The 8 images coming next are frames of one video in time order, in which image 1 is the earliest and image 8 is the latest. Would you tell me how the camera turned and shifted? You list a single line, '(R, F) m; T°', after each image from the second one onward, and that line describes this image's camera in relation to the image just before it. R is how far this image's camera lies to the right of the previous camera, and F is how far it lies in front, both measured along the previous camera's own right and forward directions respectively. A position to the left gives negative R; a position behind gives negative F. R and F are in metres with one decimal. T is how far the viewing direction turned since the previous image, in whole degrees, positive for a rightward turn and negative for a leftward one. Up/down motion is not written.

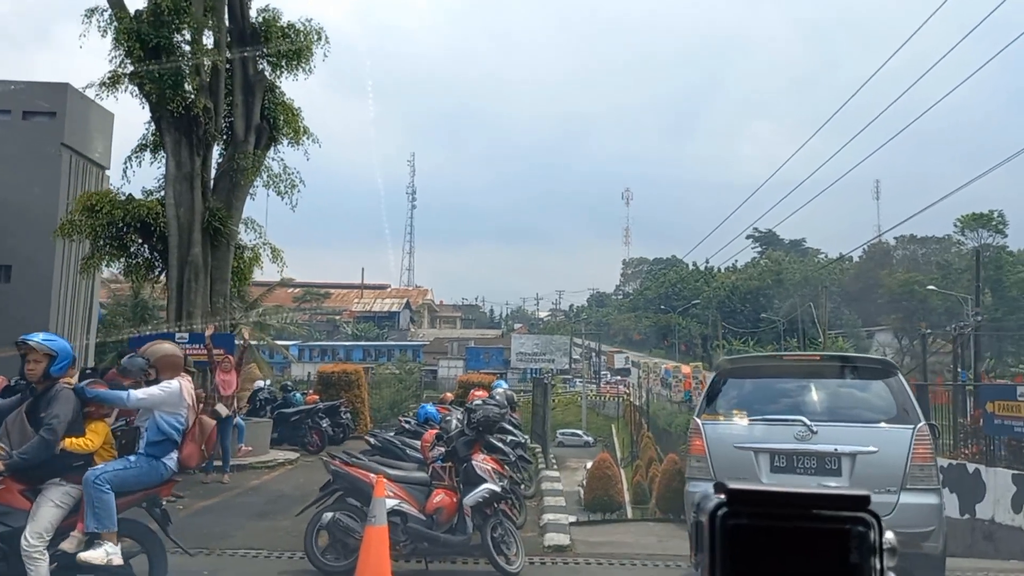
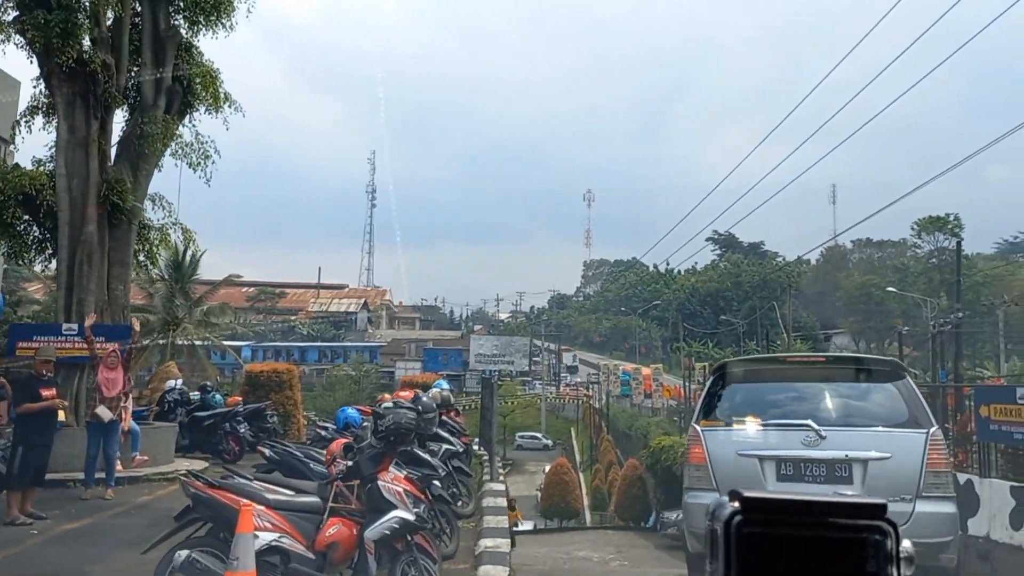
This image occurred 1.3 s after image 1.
(+0.1, +0.5) m; +3°
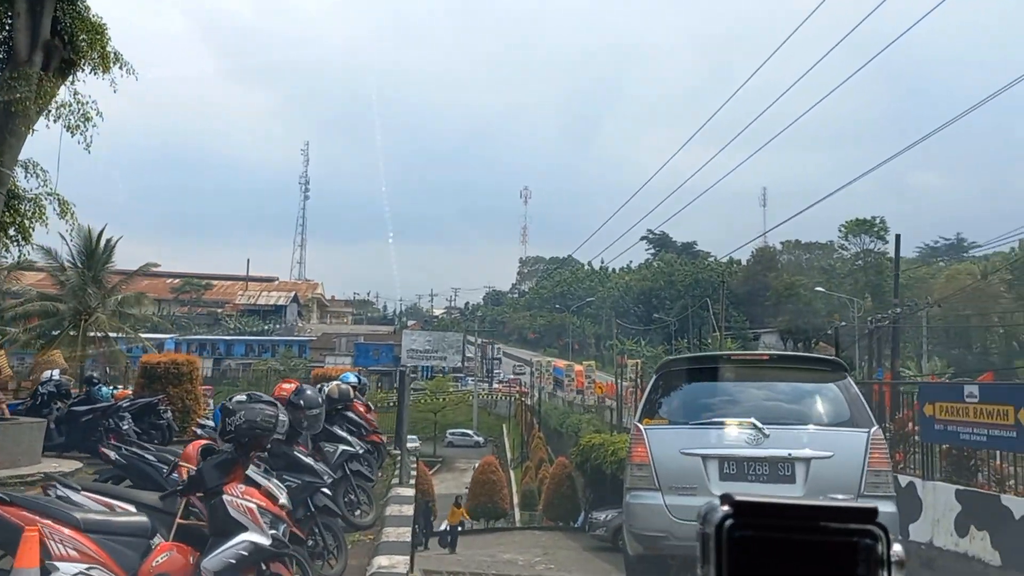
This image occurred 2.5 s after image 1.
(+0.1, +0.3) m; +4°
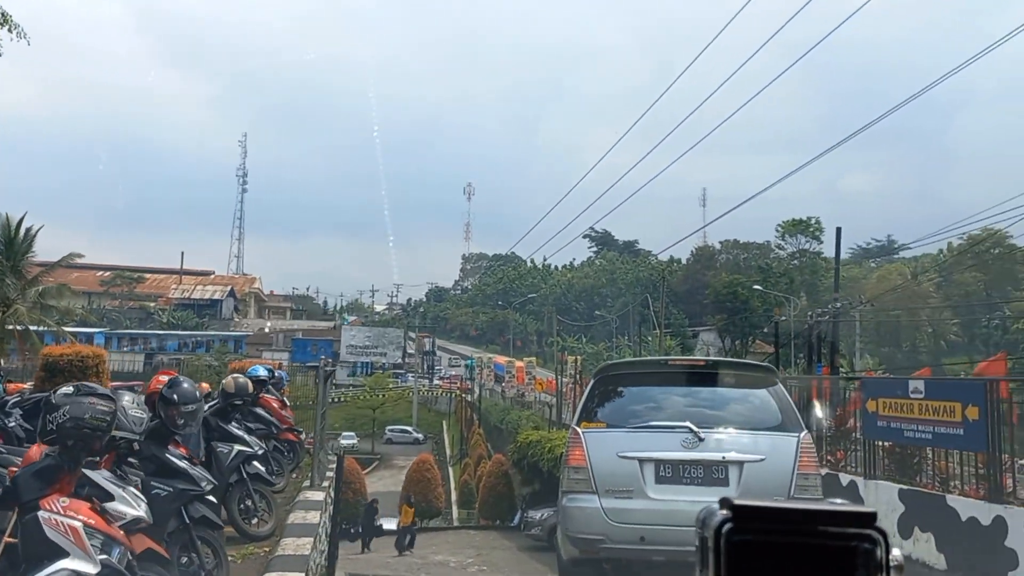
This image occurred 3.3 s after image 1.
(+0.1, +0.2) m; +4°
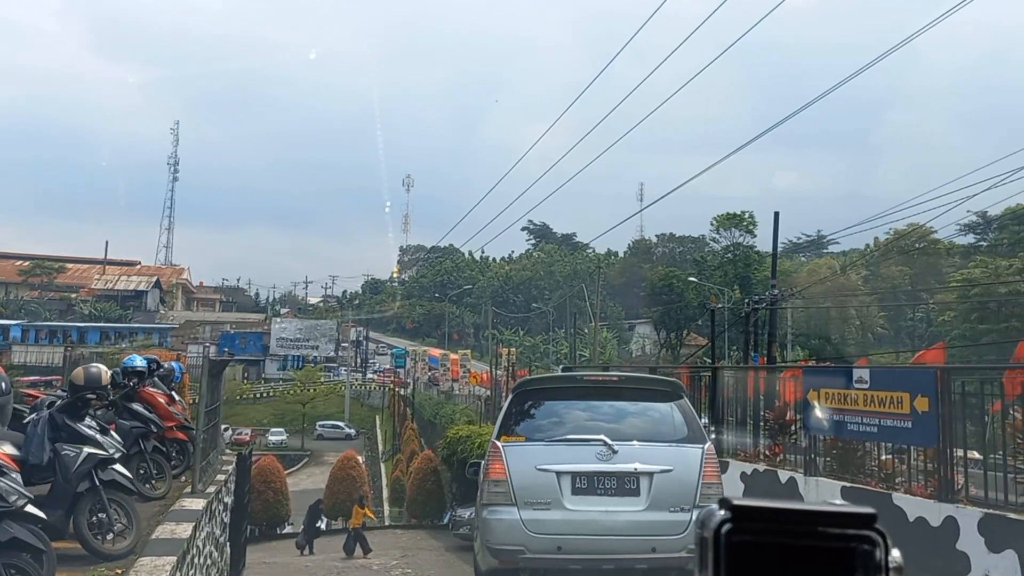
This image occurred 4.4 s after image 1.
(+0.1, +0.3) m; +4°
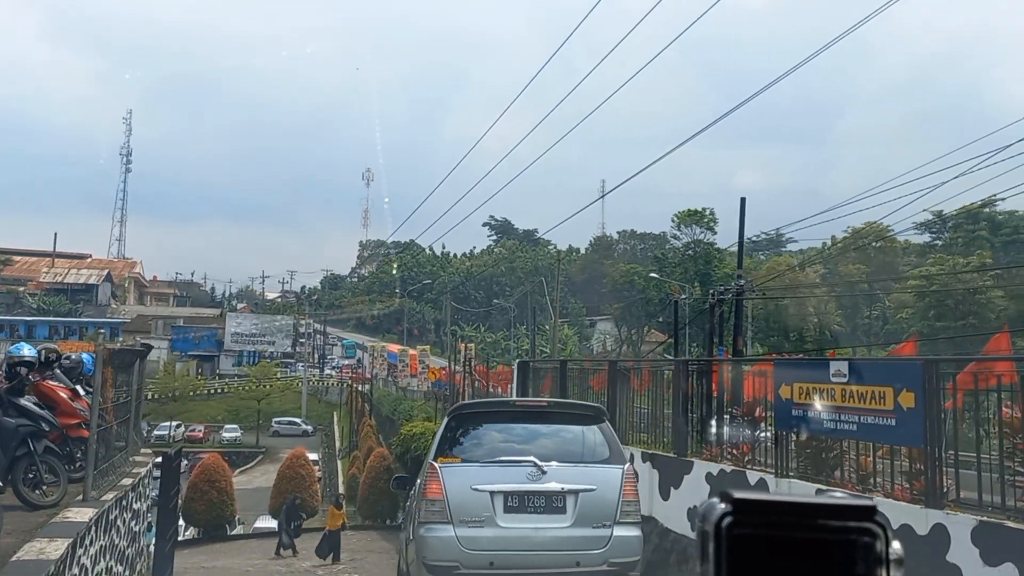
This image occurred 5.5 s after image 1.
(0.0, +0.3) m; +3°
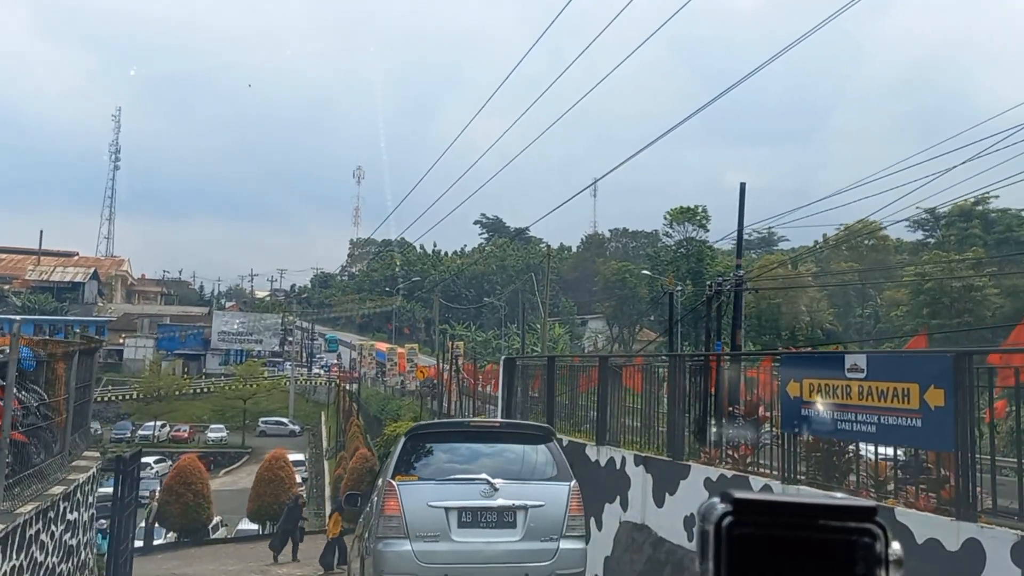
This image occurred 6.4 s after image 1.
(0.0, +0.2) m; +1°
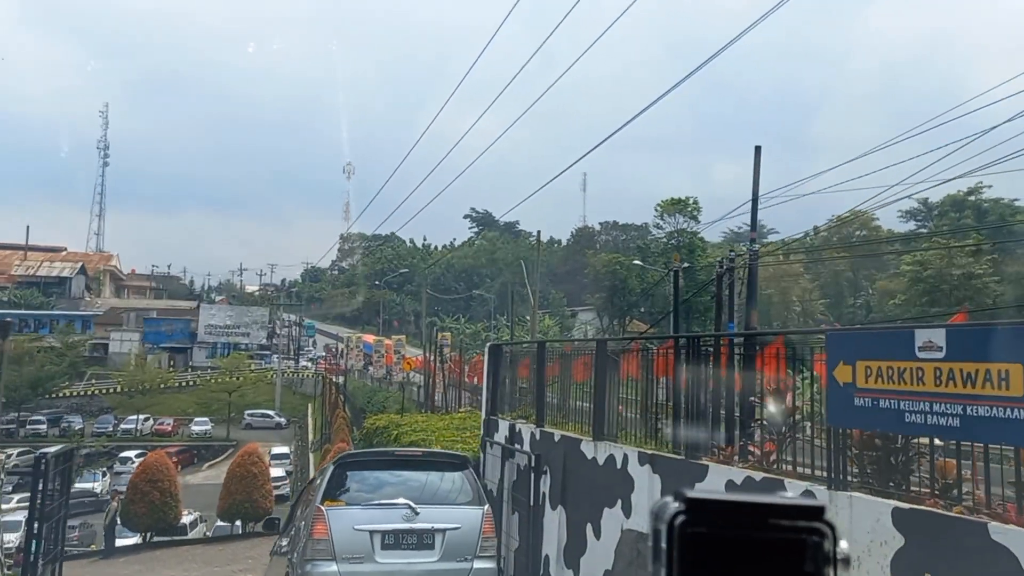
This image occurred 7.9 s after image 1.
(0.0, +0.5) m; 0°
